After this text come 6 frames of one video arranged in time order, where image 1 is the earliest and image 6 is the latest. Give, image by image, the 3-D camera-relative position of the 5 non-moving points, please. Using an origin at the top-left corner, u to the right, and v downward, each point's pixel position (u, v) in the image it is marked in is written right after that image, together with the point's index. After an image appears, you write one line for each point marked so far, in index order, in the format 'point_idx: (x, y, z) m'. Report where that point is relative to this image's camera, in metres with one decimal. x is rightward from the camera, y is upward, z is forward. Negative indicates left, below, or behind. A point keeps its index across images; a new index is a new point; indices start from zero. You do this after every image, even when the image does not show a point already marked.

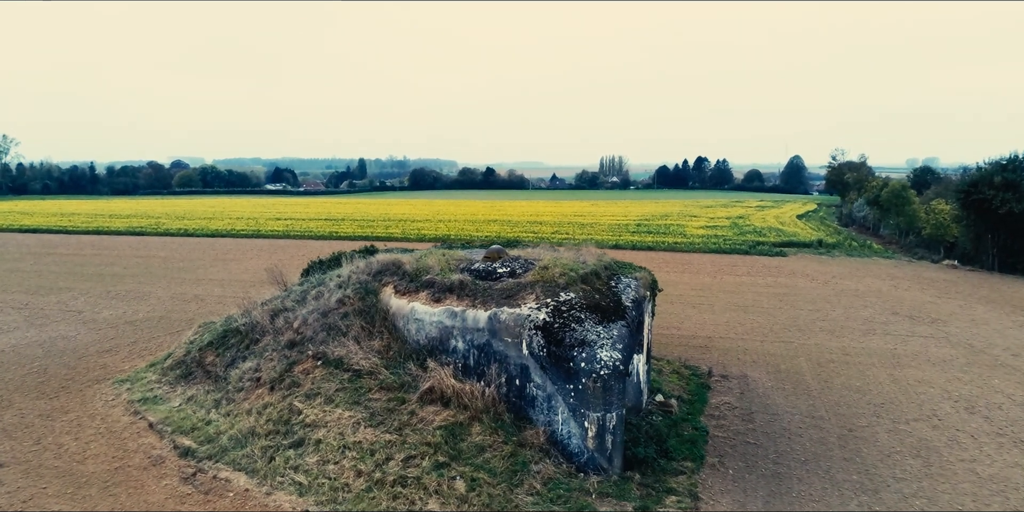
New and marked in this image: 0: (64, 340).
0: (-10.2, -1.9, +13.1) m
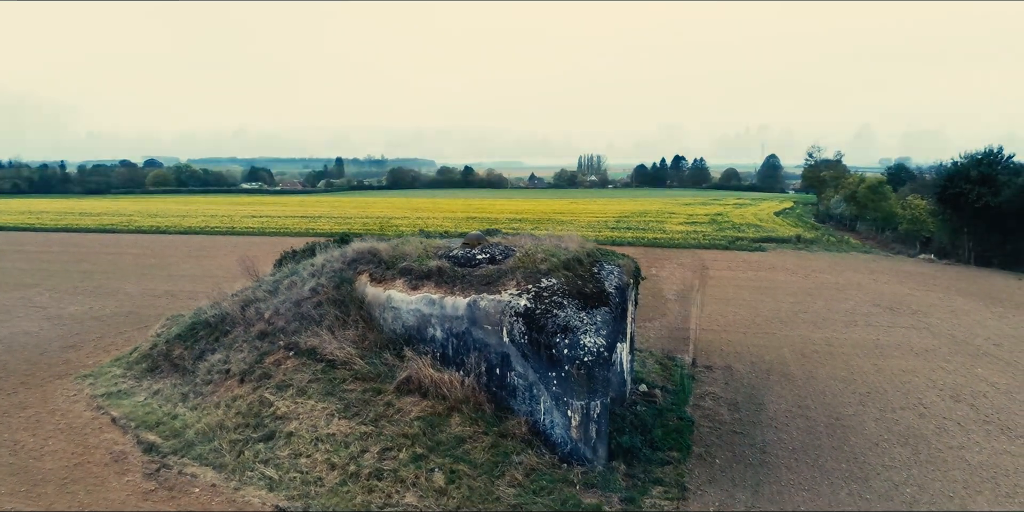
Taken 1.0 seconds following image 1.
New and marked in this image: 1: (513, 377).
0: (-10.6, -1.7, +12.6) m
1: (0.0, -1.5, +7.3) m
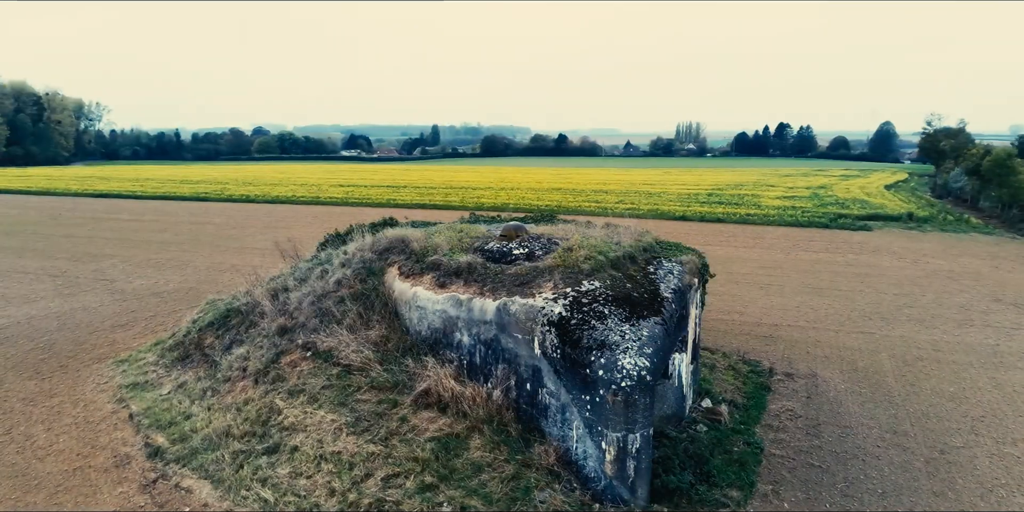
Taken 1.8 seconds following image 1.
0: (-9.5, -1.2, +12.8) m
1: (+0.4, -1.5, +6.3) m
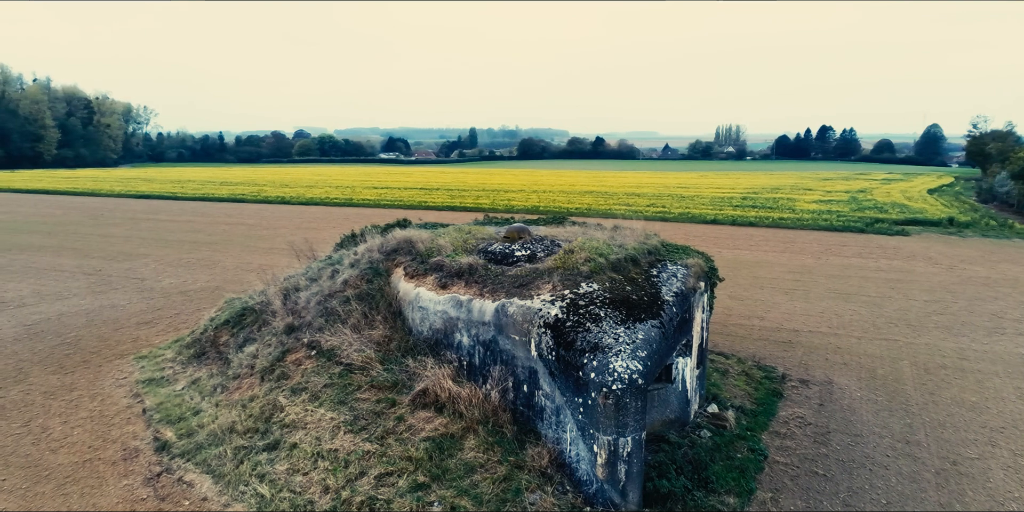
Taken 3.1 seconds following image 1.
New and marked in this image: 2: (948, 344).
0: (-9.2, -1.2, +13.3) m
1: (+0.3, -1.5, +6.2) m
2: (+8.4, -1.7, +11.1) m
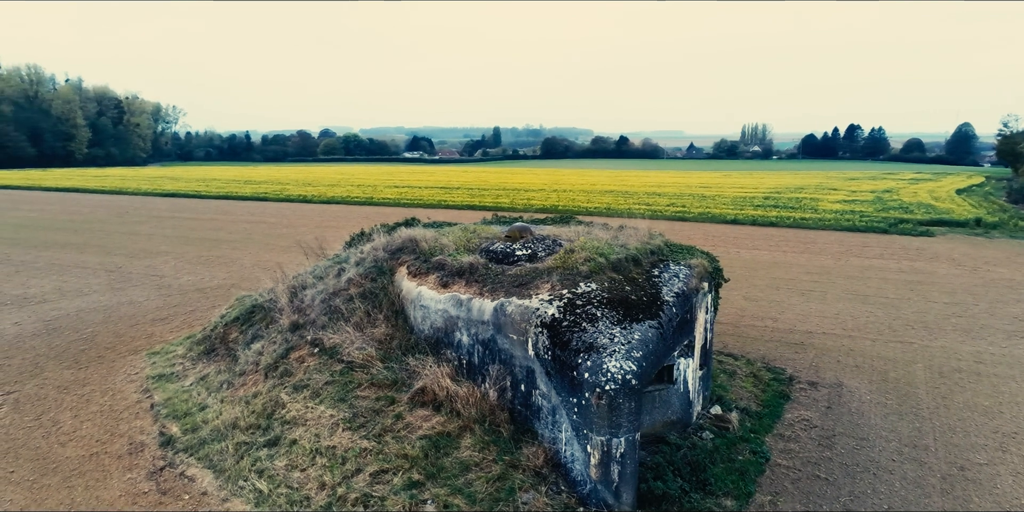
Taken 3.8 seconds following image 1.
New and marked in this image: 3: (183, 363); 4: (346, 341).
0: (-9.0, -1.2, +13.6) m
1: (+0.3, -1.5, +6.2) m
2: (+8.5, -1.7, +10.8) m
3: (-5.3, -1.7, +9.3) m
4: (-2.3, -1.2, +7.8) m
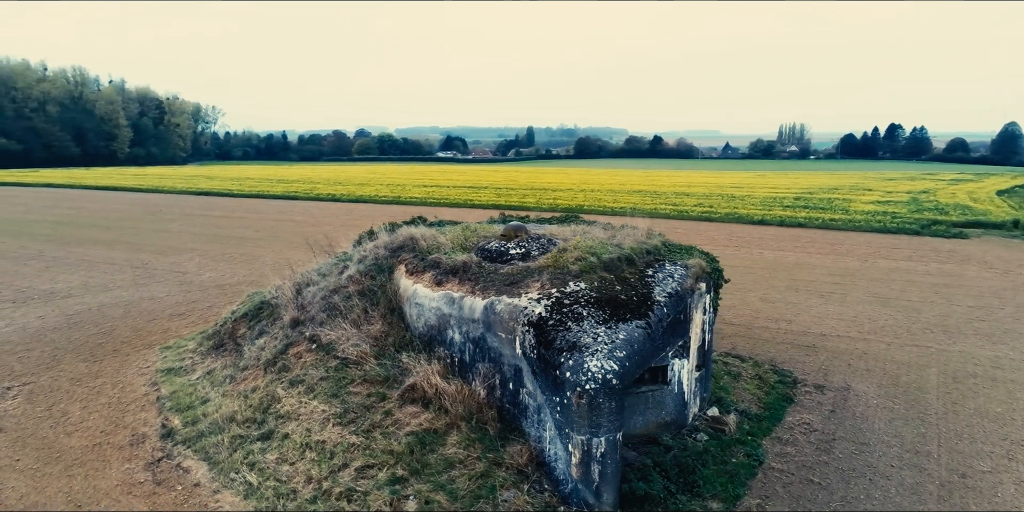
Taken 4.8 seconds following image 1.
0: (-8.8, -1.1, +14.0) m
1: (+0.1, -1.5, +6.2) m
2: (+8.6, -1.7, +10.5) m
3: (-5.3, -1.7, +9.5) m
4: (-2.3, -1.1, +8.0) m
